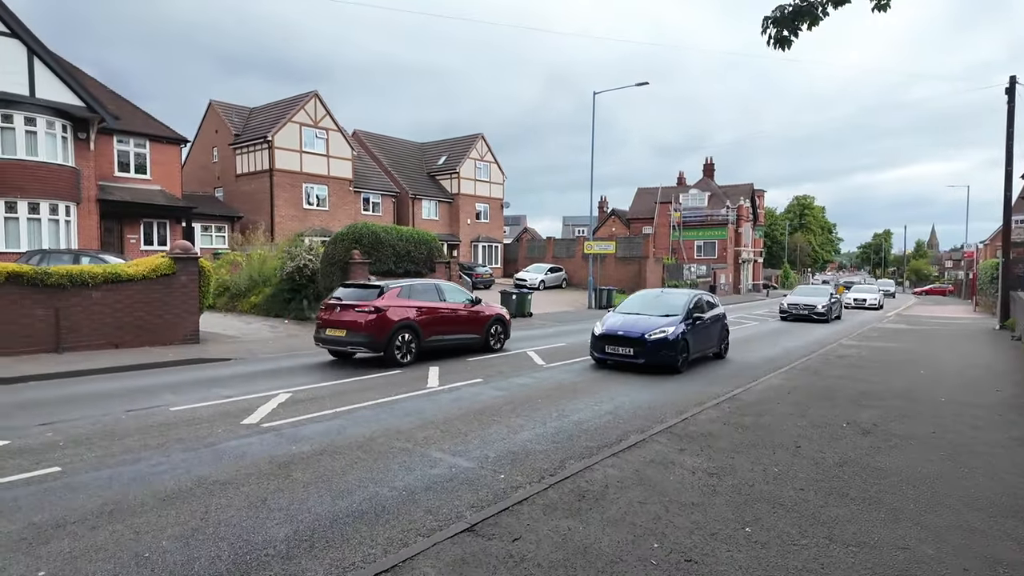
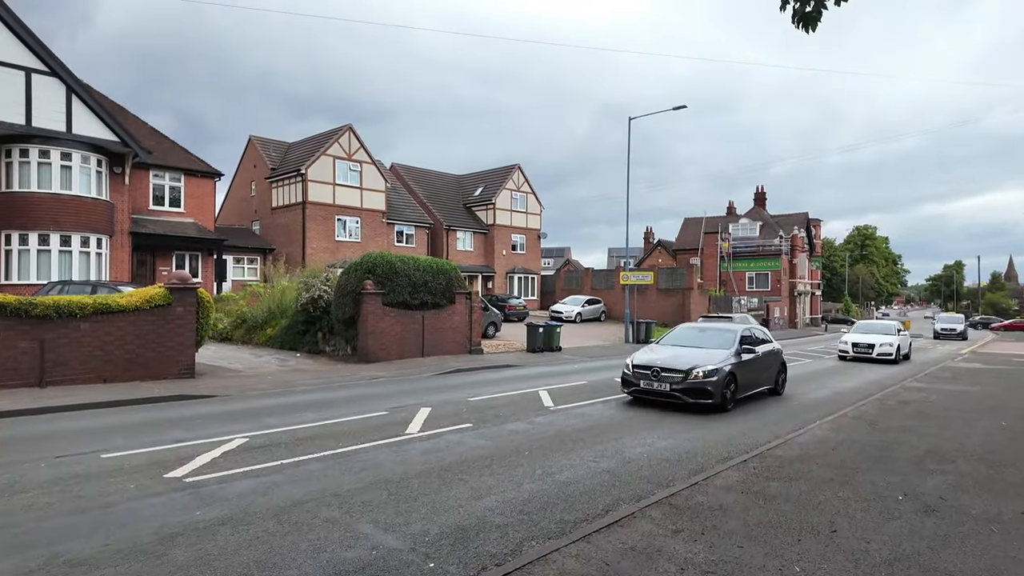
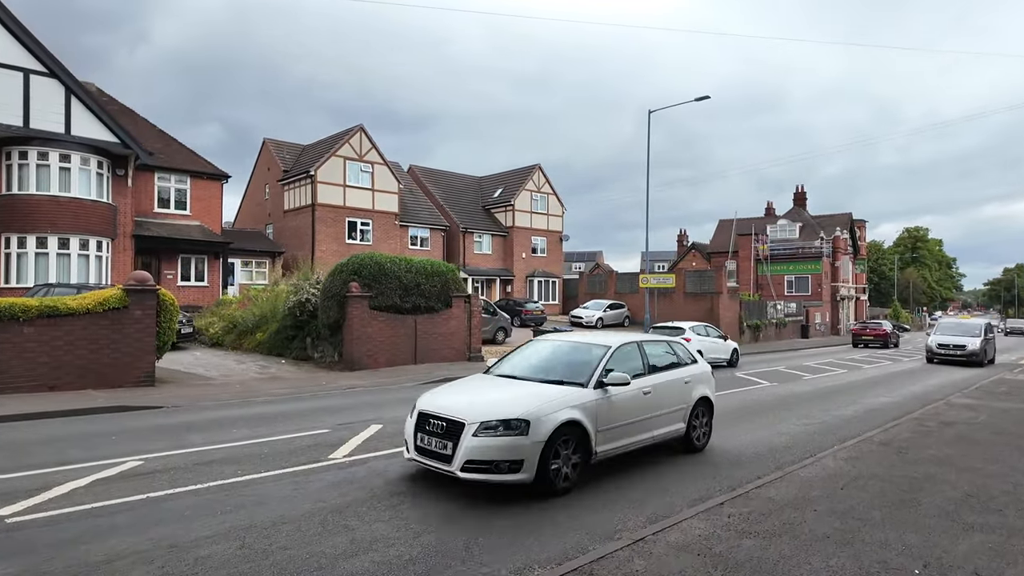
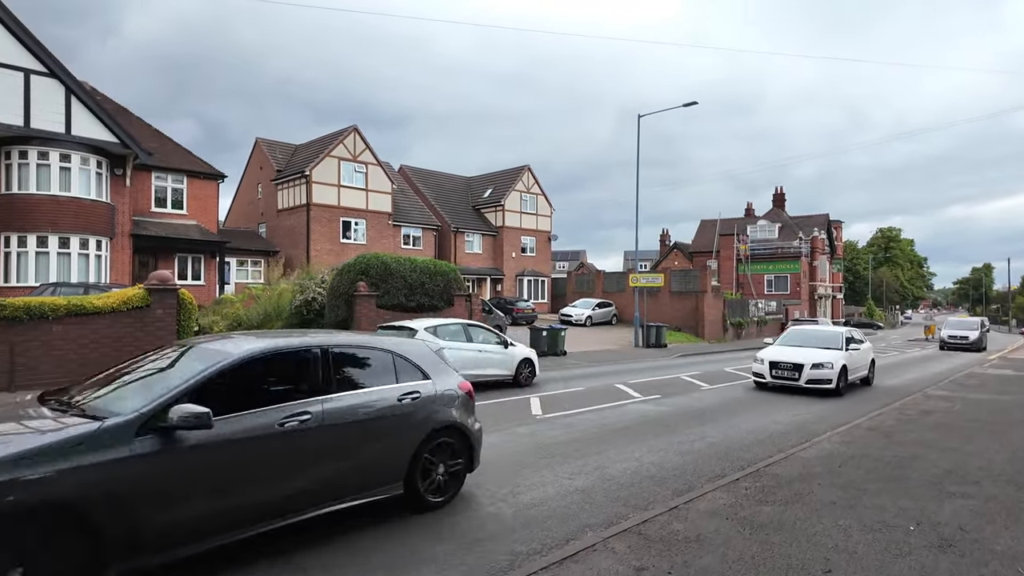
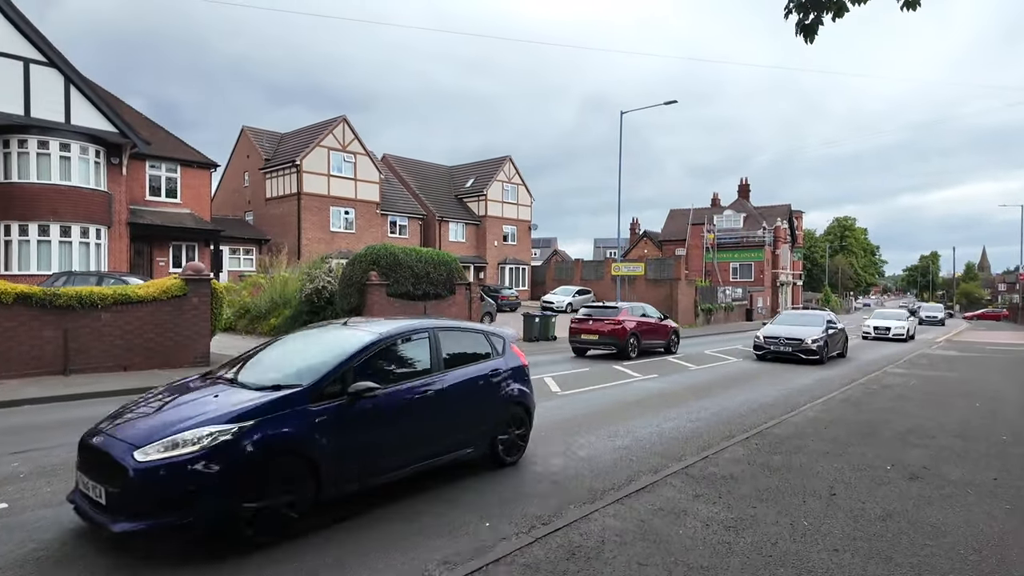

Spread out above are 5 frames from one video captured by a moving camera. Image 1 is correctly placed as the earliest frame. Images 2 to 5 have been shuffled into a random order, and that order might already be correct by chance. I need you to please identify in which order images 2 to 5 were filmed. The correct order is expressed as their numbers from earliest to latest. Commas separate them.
5, 2, 4, 3
